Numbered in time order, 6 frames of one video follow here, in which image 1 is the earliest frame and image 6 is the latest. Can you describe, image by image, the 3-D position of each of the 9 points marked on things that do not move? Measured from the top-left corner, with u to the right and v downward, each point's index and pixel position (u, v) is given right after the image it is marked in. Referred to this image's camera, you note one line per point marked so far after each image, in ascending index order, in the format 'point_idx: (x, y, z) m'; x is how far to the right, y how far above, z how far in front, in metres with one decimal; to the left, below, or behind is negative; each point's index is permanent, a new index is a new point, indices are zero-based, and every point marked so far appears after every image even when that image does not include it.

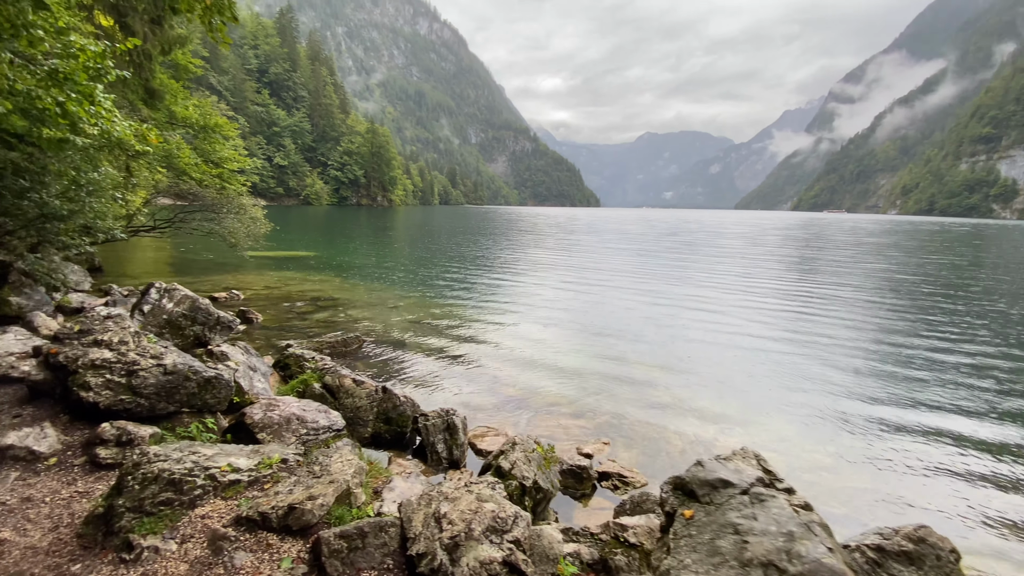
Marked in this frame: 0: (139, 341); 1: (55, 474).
0: (-5.6, -0.8, +7.4) m
1: (-5.0, -2.0, +5.3) m
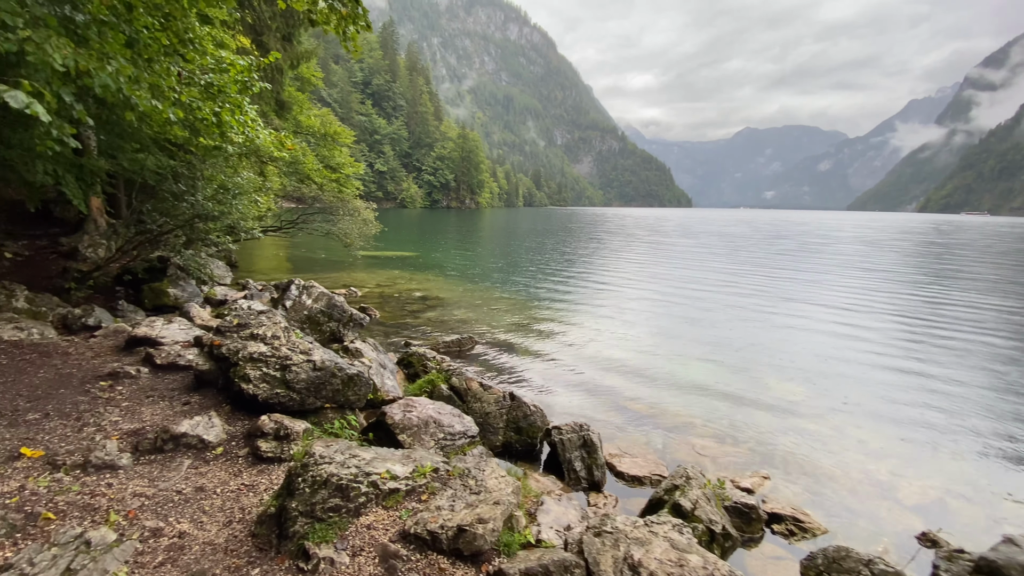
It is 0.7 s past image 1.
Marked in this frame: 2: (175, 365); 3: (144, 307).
0: (-3.5, -0.8, +7.7) m
1: (-3.3, -2.0, +5.5) m
2: (-5.4, -1.2, +7.9) m
3: (-11.4, -0.6, +15.2) m
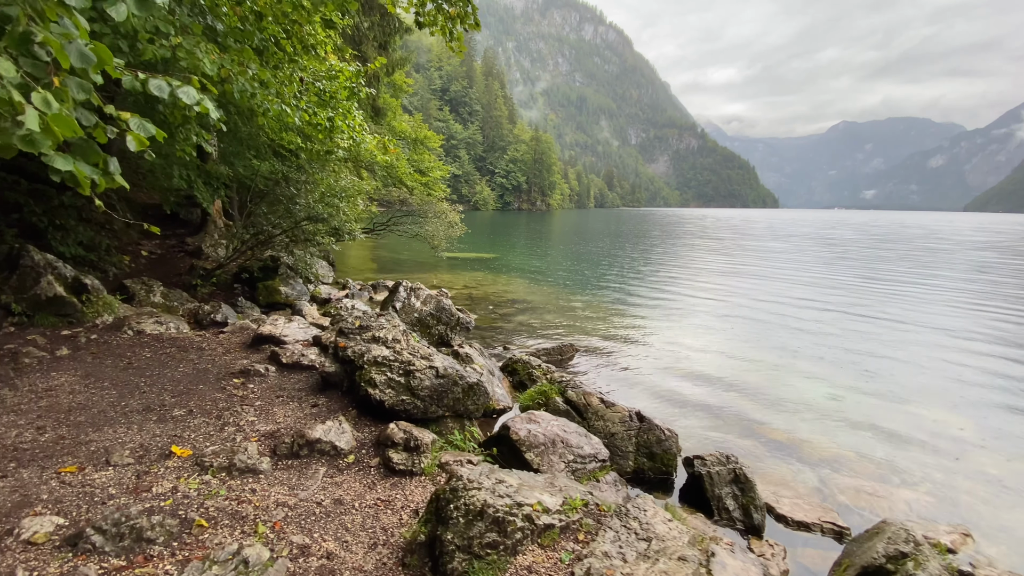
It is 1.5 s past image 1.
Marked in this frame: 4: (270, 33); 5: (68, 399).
0: (-1.6, -0.8, +7.5) m
1: (-1.7, -2.0, +5.3) m
2: (-3.5, -1.2, +7.9) m
3: (-8.3, -0.5, +16.1) m
4: (-4.5, +4.8, +9.2) m
5: (-5.7, -1.4, +6.3) m
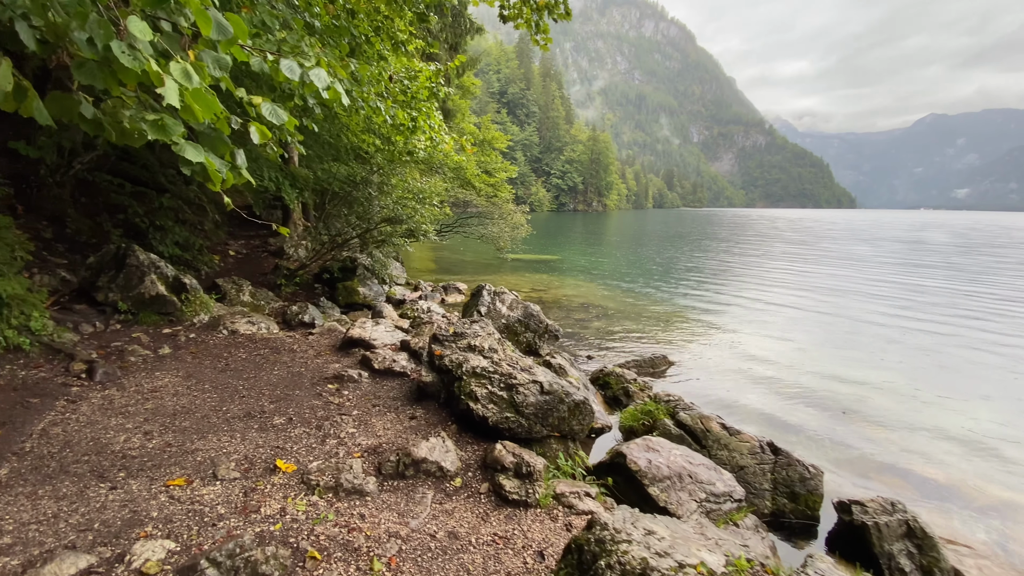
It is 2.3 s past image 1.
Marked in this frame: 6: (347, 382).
0: (-0.1, -0.9, +6.9) m
1: (-0.5, -2.1, +4.8) m
2: (-1.9, -1.3, +7.6) m
3: (-5.8, -0.5, +16.2) m
4: (-2.7, +4.8, +9.0) m
5: (-4.3, -1.4, +6.2) m
6: (-2.4, -1.4, +7.2) m
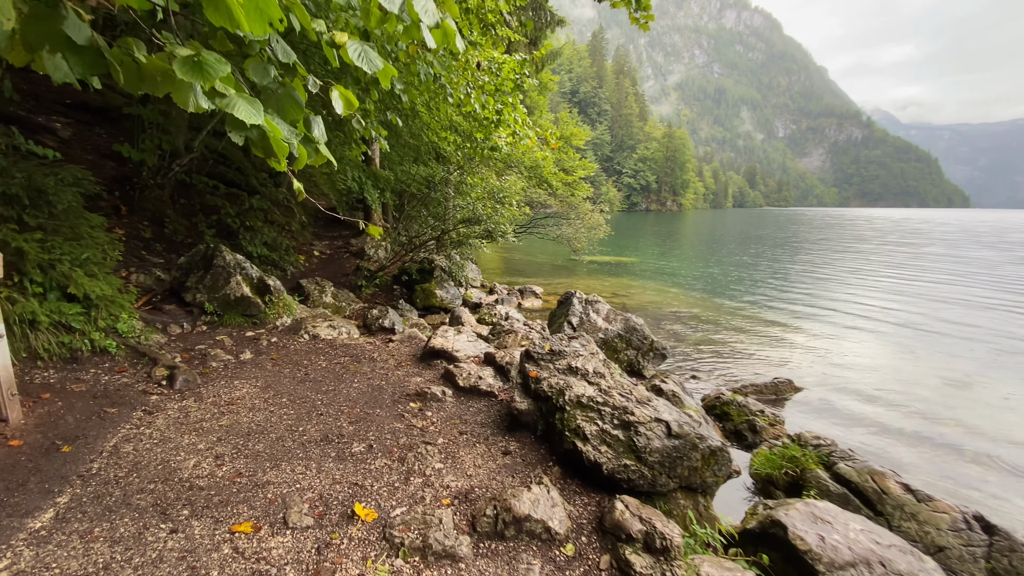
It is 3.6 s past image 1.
0: (+1.2, -1.1, +5.8) m
1: (+0.5, -2.2, +3.7) m
2: (-0.5, -1.4, +6.7) m
3: (-3.1, -0.6, +15.8) m
4: (-1.0, +4.7, +8.3) m
5: (-3.1, -1.5, +5.7) m
6: (-1.1, -1.5, +6.4) m
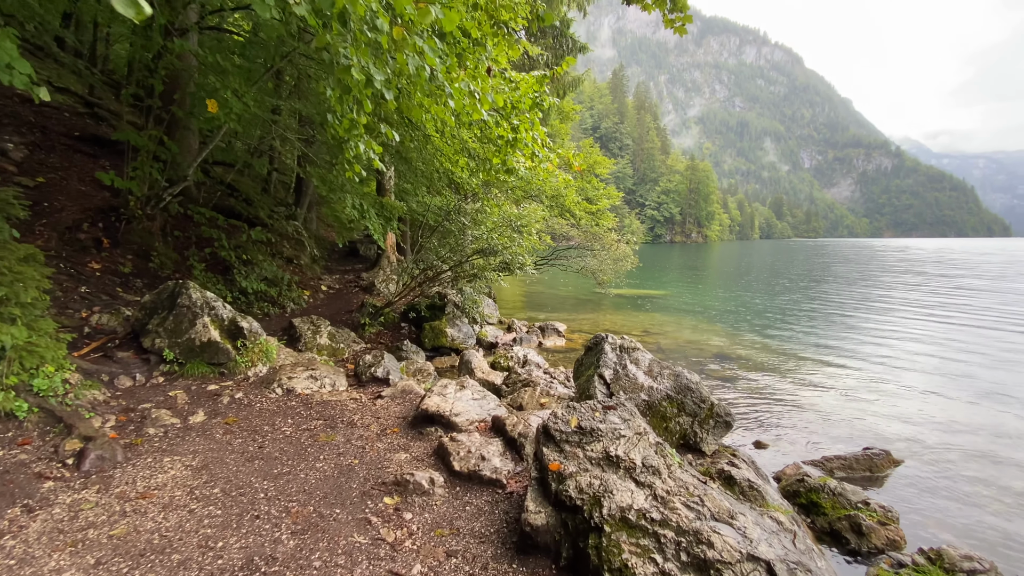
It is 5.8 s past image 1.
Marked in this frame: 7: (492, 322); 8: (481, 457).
0: (+1.3, -1.5, +4.0) m
1: (+0.5, -2.5, +1.9) m
2: (-0.3, -1.9, +5.0) m
3: (-2.5, -1.7, +14.2) m
4: (-0.8, +4.1, +7.0) m
5: (-3.0, -2.0, +4.1) m
6: (-1.0, -2.0, +4.7) m
7: (-0.8, -1.4, +19.8) m
8: (-0.3, -1.8, +5.2) m
